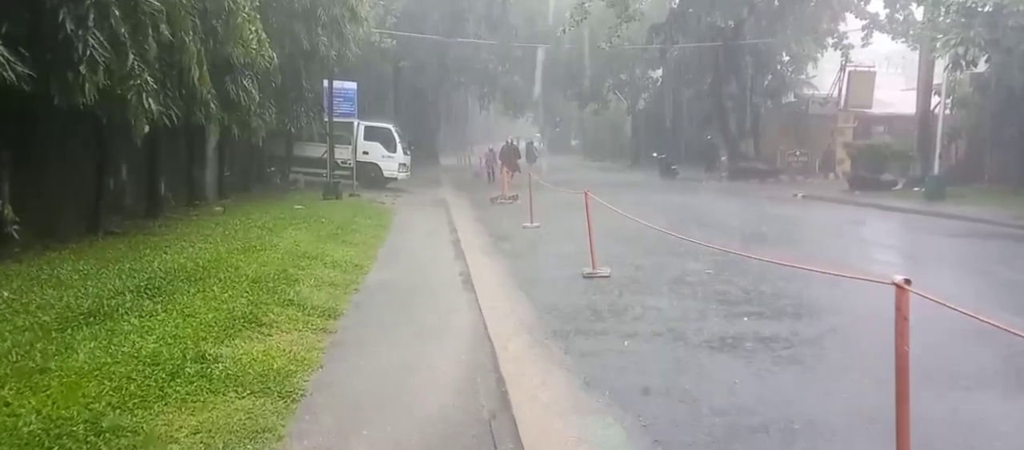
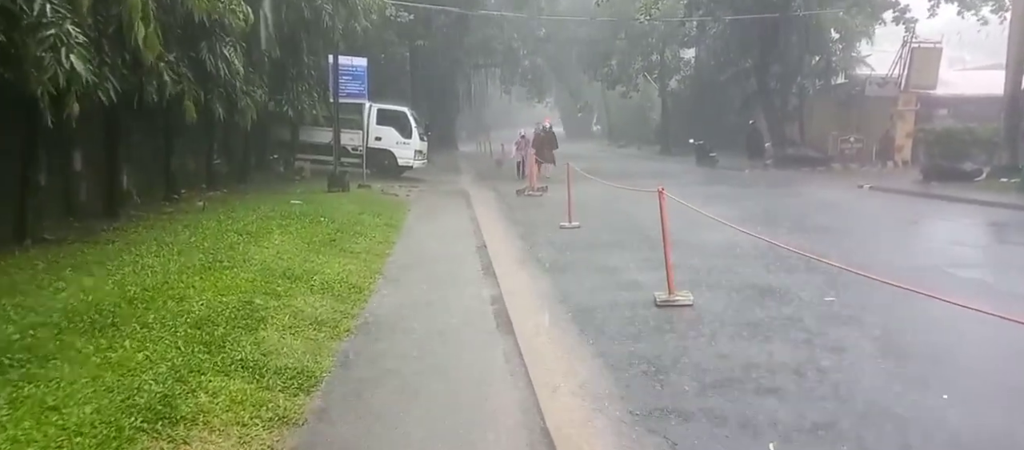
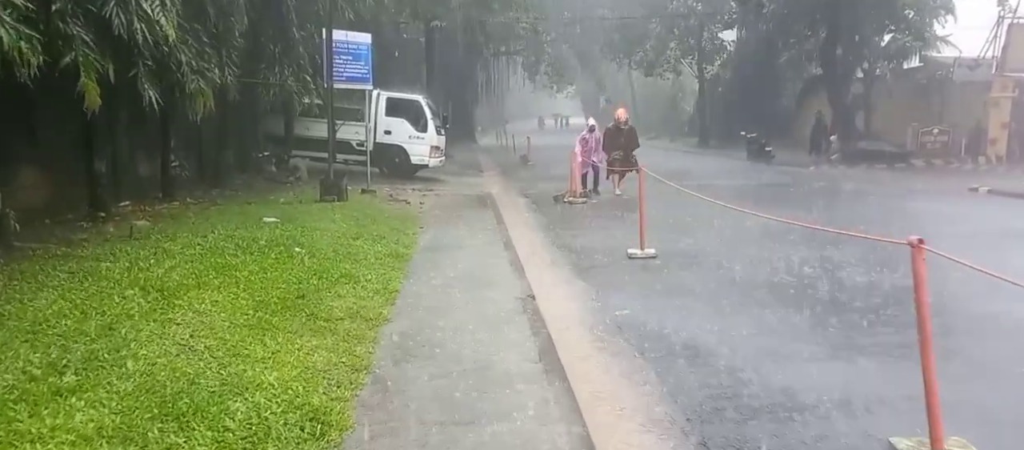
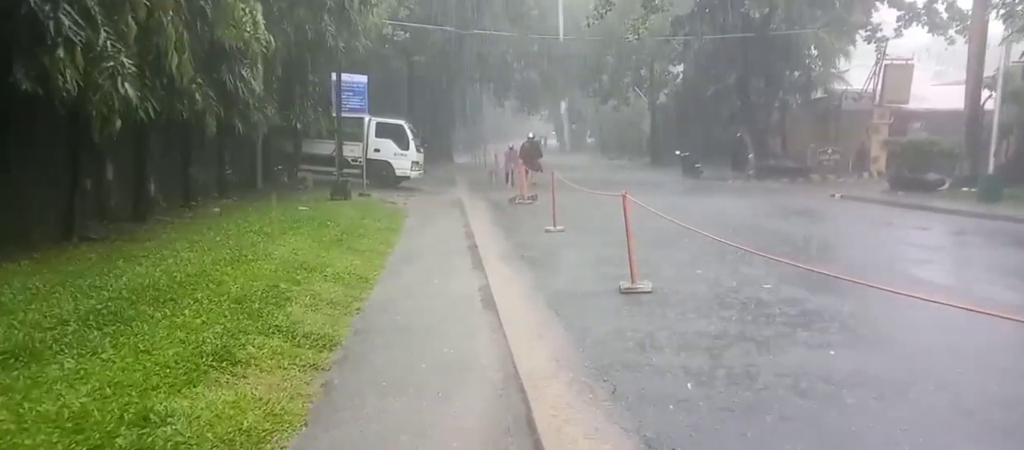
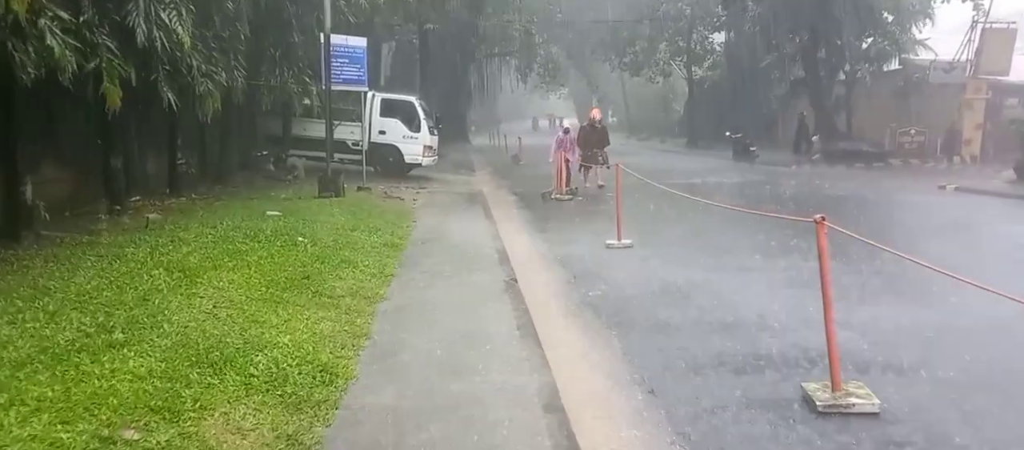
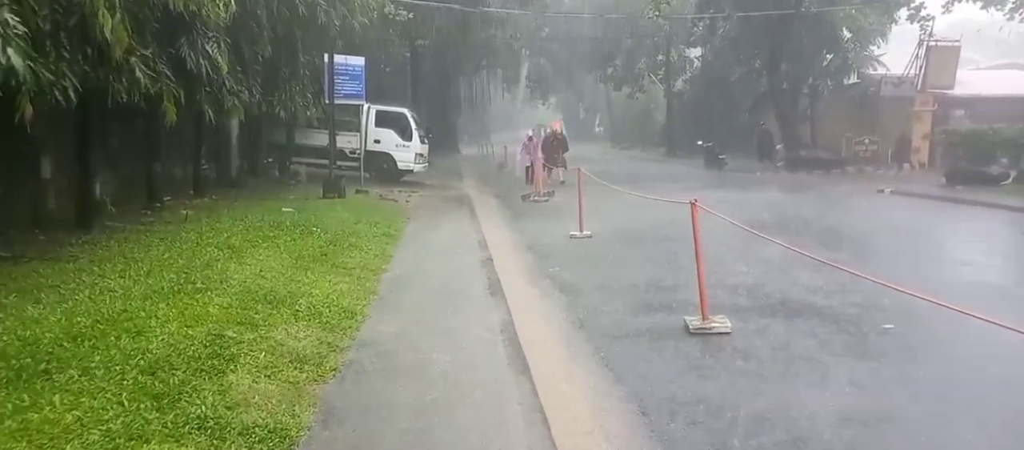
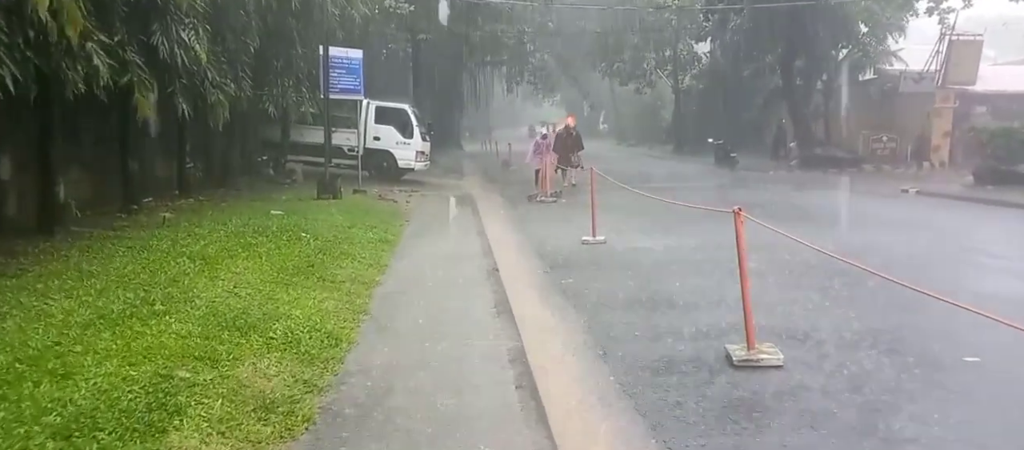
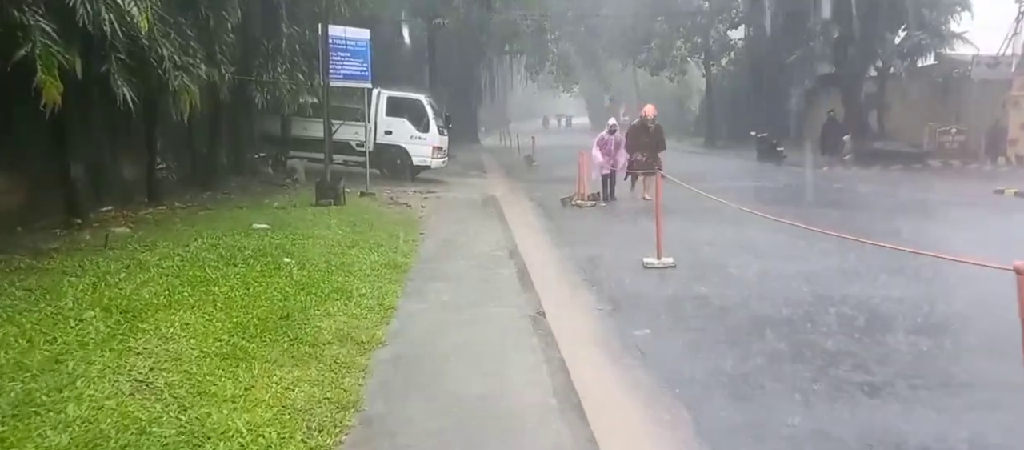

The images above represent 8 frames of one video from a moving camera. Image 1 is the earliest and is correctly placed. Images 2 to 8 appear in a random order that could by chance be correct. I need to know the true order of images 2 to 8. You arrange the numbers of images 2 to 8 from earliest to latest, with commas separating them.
4, 2, 6, 7, 5, 3, 8
